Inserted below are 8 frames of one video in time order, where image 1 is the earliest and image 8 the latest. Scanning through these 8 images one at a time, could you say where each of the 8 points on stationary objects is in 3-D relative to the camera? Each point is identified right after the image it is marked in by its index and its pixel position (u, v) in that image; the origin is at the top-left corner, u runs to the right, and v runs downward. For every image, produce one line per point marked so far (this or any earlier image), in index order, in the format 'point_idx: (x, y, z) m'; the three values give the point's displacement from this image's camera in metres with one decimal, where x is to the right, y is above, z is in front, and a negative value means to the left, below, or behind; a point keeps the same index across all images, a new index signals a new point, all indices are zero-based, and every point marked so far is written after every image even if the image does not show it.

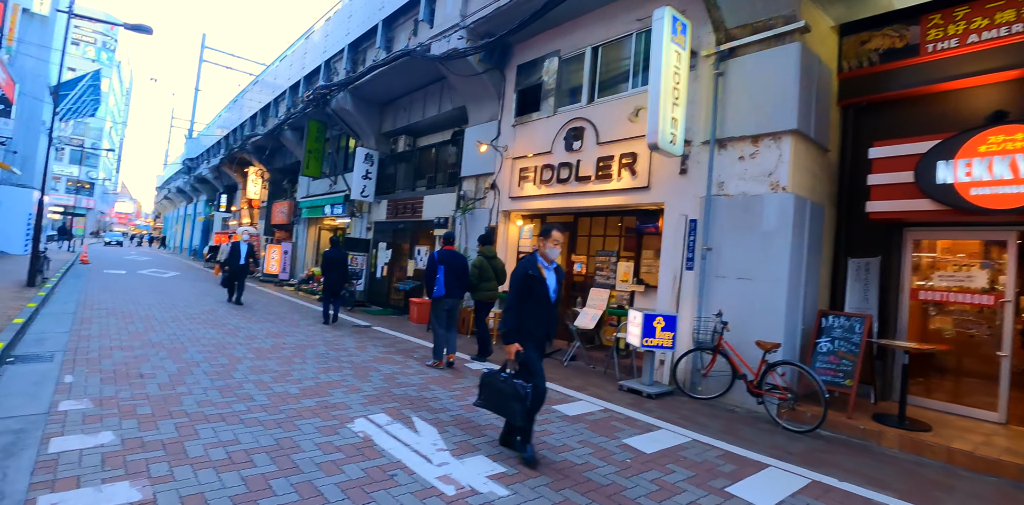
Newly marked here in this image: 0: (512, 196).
0: (0.0, +1.2, +10.0) m
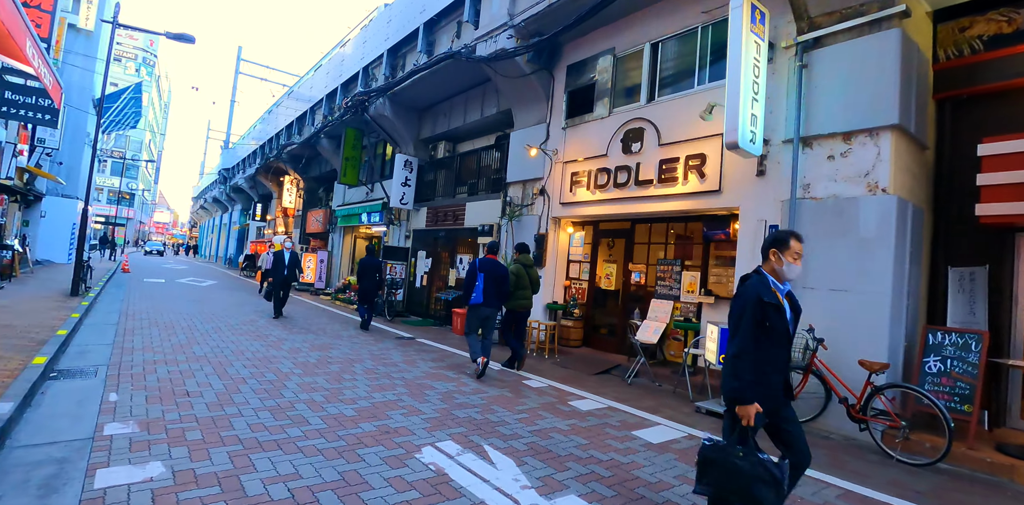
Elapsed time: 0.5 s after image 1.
0: (+1.0, +1.0, +9.4) m
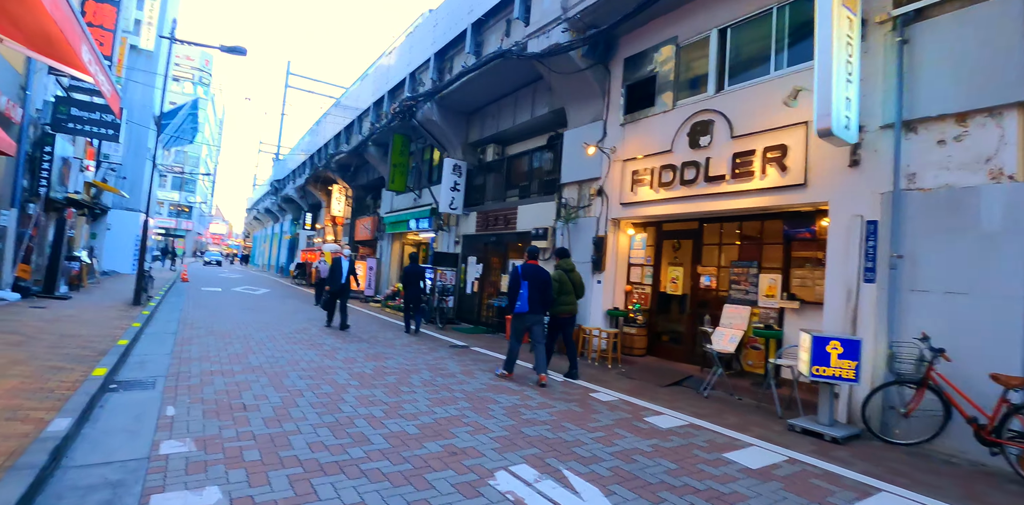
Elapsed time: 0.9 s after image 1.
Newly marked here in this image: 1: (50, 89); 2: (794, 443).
0: (+2.0, +0.9, +8.8) m
1: (-10.8, +3.8, +11.2) m
2: (+3.1, -2.1, +5.3) m
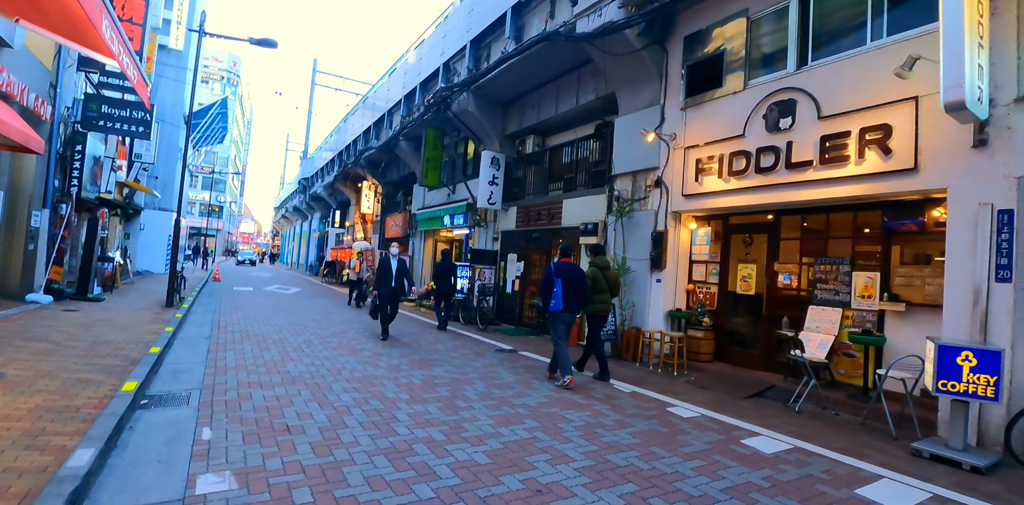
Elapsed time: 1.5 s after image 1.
0: (+2.9, +1.0, +8.0) m
1: (-9.9, +3.8, +10.9) m
2: (+3.8, -2.1, +4.4) m
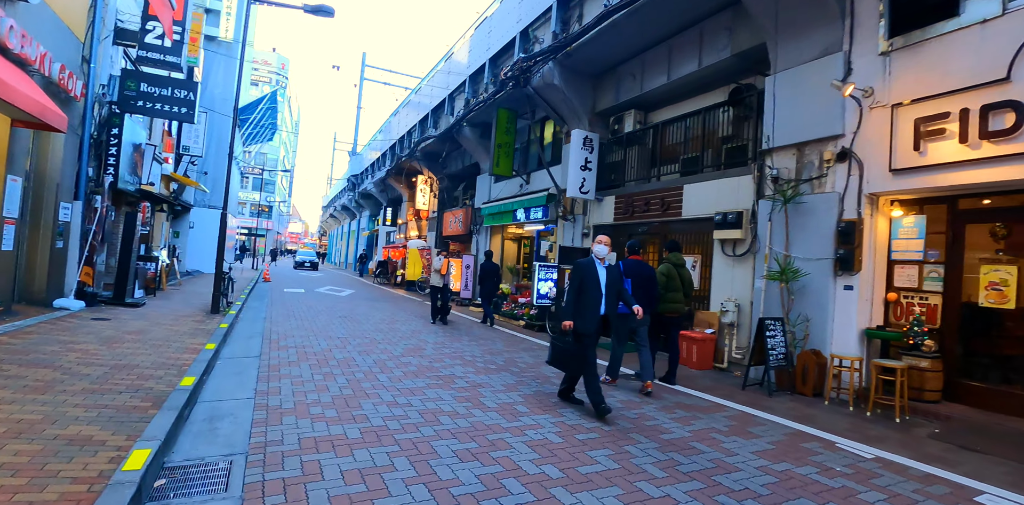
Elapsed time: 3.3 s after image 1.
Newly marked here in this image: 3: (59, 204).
0: (+4.6, +1.0, +5.7) m
1: (-7.9, +3.8, +9.6) m
2: (+5.3, -2.0, +2.1) m
3: (-7.6, +0.8, +8.1) m
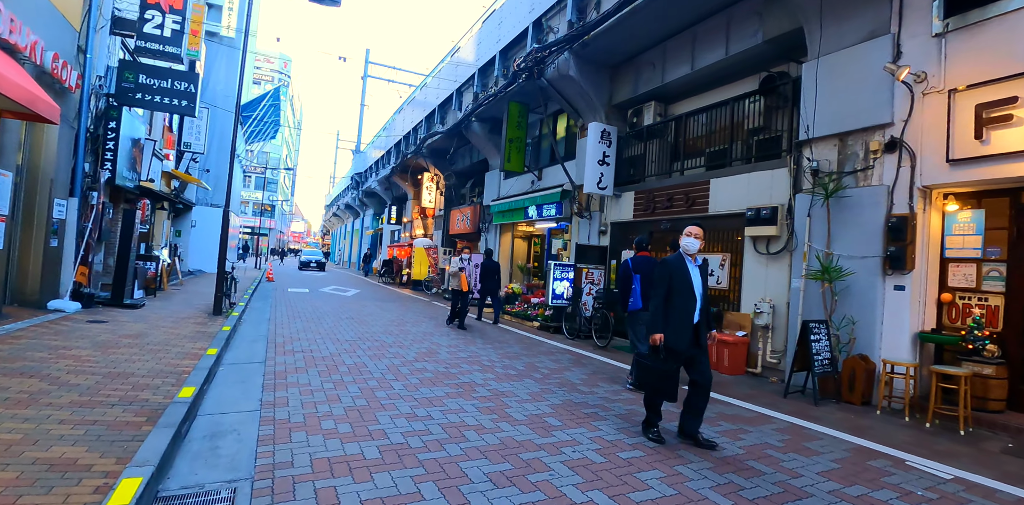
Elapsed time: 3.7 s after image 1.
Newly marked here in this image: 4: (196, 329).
0: (+4.9, +1.1, +5.3) m
1: (-7.6, +3.9, +9.2) m
2: (+5.5, -2.0, +1.6) m
3: (-7.3, +0.8, +7.7) m
4: (-5.0, -1.2, +7.6) m
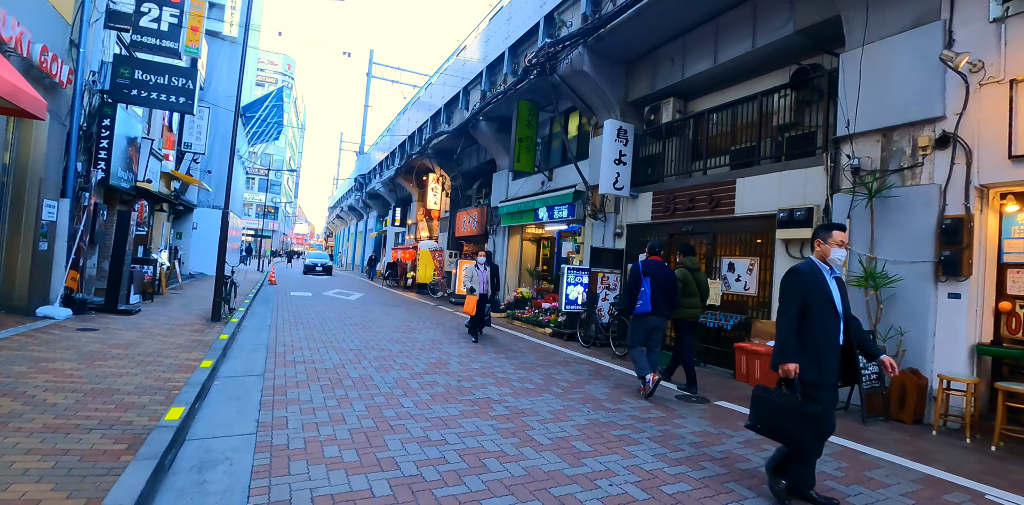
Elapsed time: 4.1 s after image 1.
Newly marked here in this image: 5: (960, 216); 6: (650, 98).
0: (+5.1, +1.0, +4.8) m
1: (-7.4, +3.8, +8.8) m
2: (+5.7, -2.0, +1.2) m
3: (-7.1, +0.8, +7.3) m
4: (-4.8, -1.3, +7.2) m
5: (+4.8, +0.4, +5.2) m
6: (+2.8, +3.2, +9.8) m
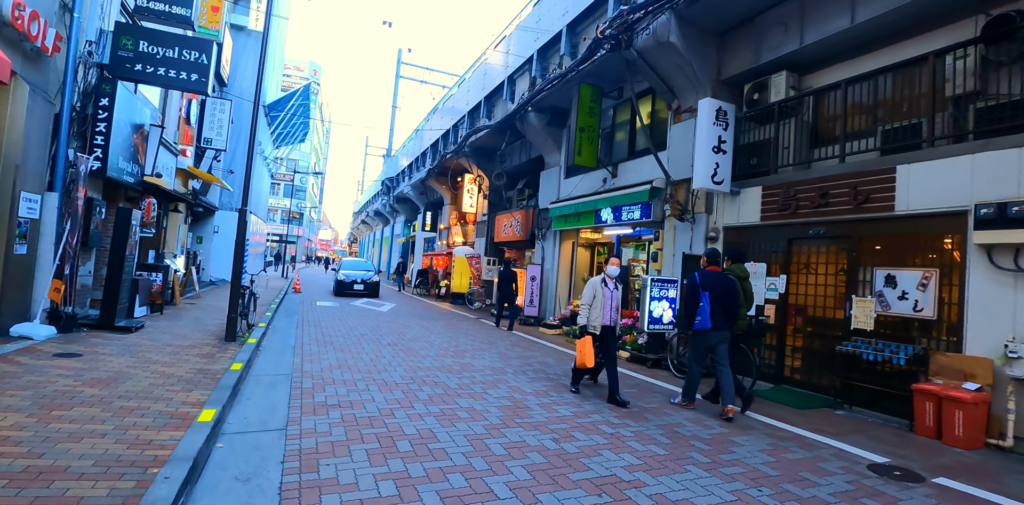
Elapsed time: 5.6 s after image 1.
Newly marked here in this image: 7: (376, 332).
0: (+6.1, +0.9, +3.0) m
1: (-6.2, +3.7, +7.5) m
2: (+6.5, -2.0, -0.8) m
3: (-6.0, +0.7, +5.9) m
4: (-3.7, -1.3, +5.6) m
5: (+5.8, +0.3, +3.3) m
6: (+4.0, +3.0, +8.1) m
7: (-2.7, -1.6, +9.5) m
